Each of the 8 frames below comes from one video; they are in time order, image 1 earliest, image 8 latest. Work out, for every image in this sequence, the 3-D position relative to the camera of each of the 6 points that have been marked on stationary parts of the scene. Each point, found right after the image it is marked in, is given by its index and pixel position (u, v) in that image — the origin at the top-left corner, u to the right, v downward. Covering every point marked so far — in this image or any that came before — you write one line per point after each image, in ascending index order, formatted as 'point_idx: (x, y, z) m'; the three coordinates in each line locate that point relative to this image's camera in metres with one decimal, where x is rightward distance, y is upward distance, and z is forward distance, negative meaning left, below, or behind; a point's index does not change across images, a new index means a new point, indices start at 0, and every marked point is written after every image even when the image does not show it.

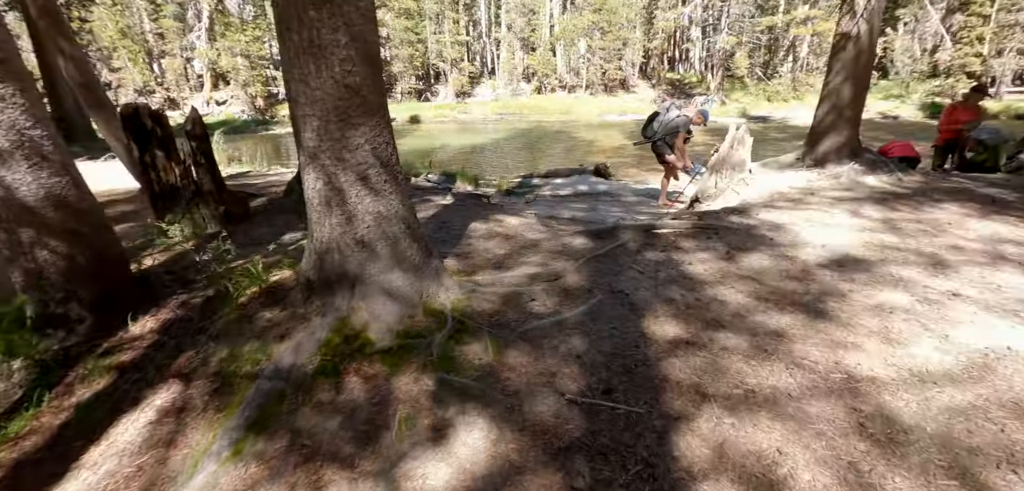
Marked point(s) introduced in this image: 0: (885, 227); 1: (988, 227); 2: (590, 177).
0: (+4.0, +0.2, +5.0) m
1: (+4.9, +0.2, +4.9) m
2: (+2.1, +1.9, +13.0) m
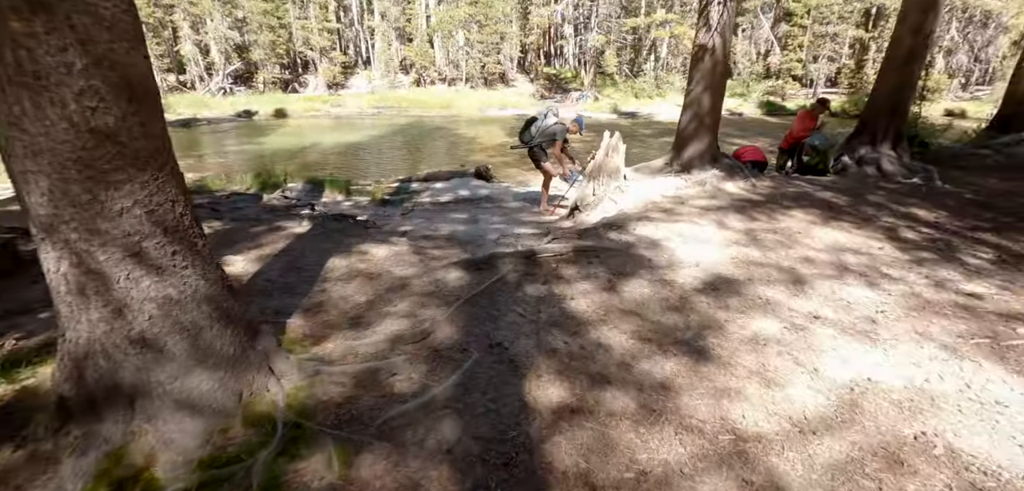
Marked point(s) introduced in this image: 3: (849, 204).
0: (+2.6, +0.1, +5.3) m
1: (+3.6, +0.1, +5.4) m
2: (-1.1, +1.7, +12.6) m
3: (+4.7, +0.6, +6.6) m
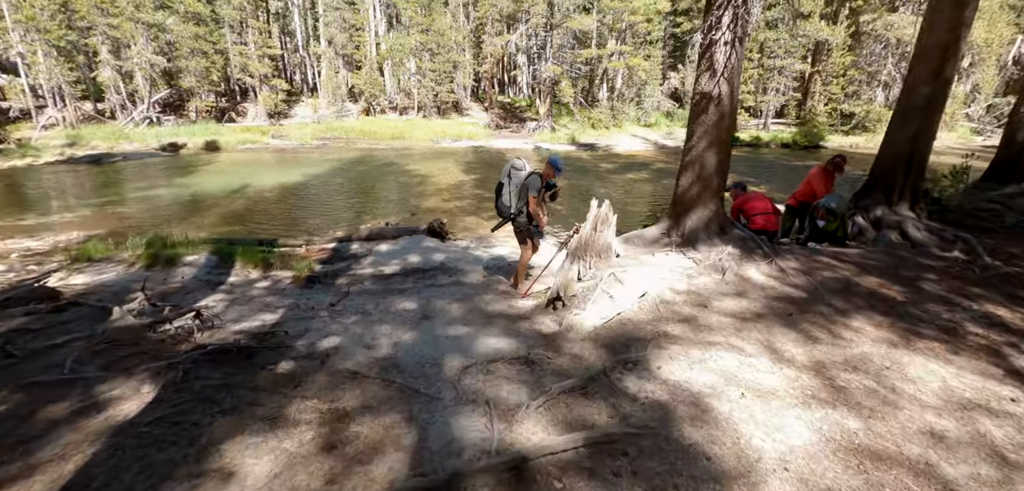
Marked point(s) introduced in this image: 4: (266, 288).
0: (+2.4, -1.1, +3.6) m
1: (+3.4, -1.0, +3.8) m
2: (-2.0, +0.1, +10.6) m
3: (+4.4, -0.6, +5.2) m
4: (-4.0, -0.7, +7.7) m
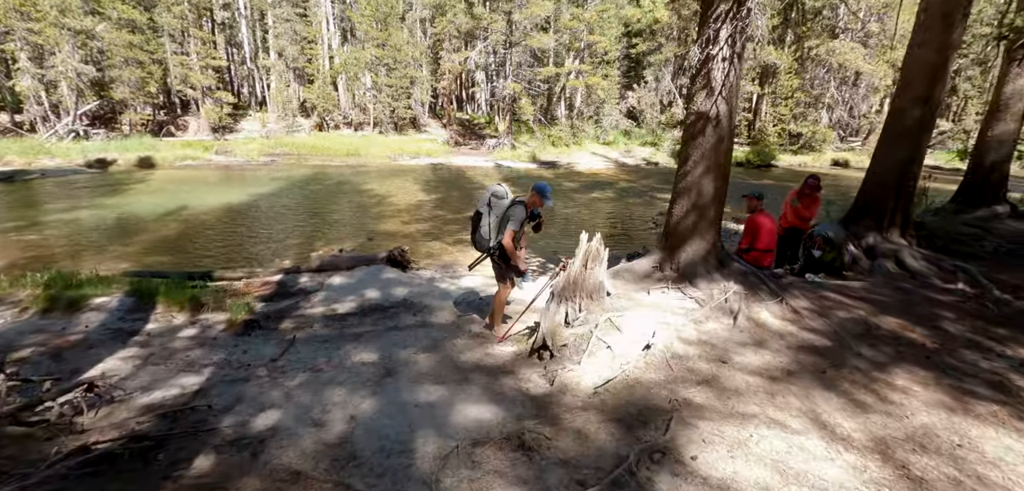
0: (+2.4, -1.4, +2.9) m
1: (+3.3, -1.4, +3.2) m
2: (-2.6, -0.5, +9.6) m
3: (+4.2, -1.0, +4.7) m
4: (-4.3, -1.3, +6.4) m
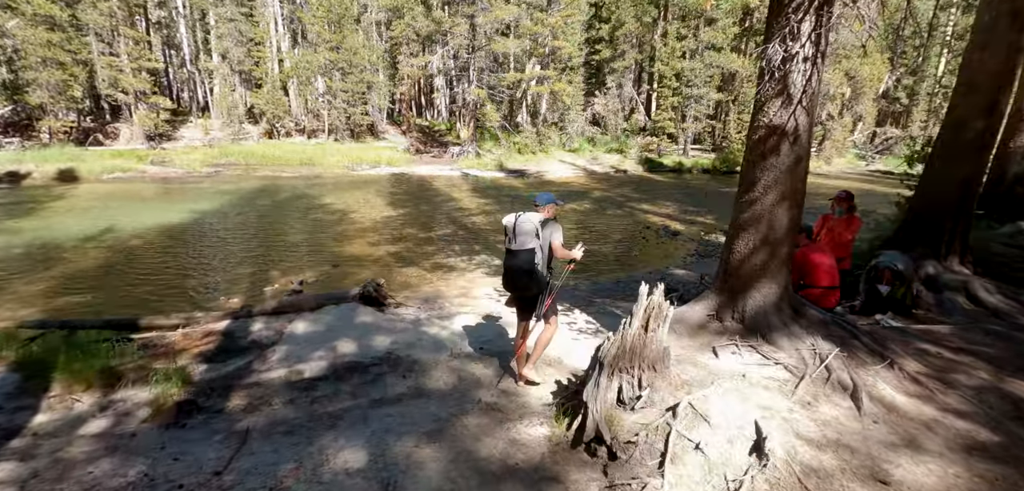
0: (+3.0, -1.9, +1.7) m
1: (+3.9, -1.8, +2.1) m
2: (-2.6, -1.1, +7.9) m
3: (+4.6, -1.4, +3.6) m
4: (-4.0, -1.9, +4.6) m
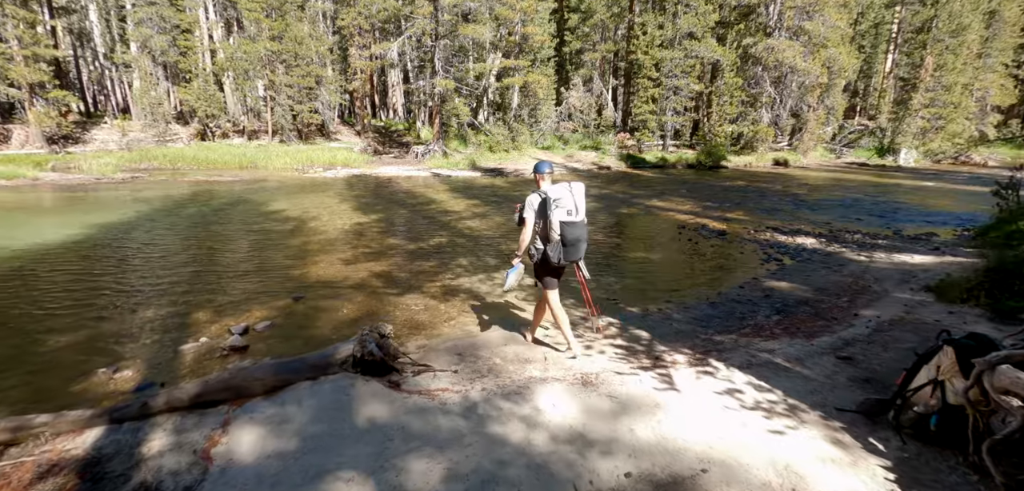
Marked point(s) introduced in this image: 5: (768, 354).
0: (+4.8, -1.9, -1.4) m
1: (+5.6, -1.7, -0.9) m
2: (-1.4, -1.4, +4.3) m
3: (+6.2, -1.3, +0.7) m
4: (-2.5, -2.1, +0.9) m
5: (+3.0, -1.3, +5.6) m
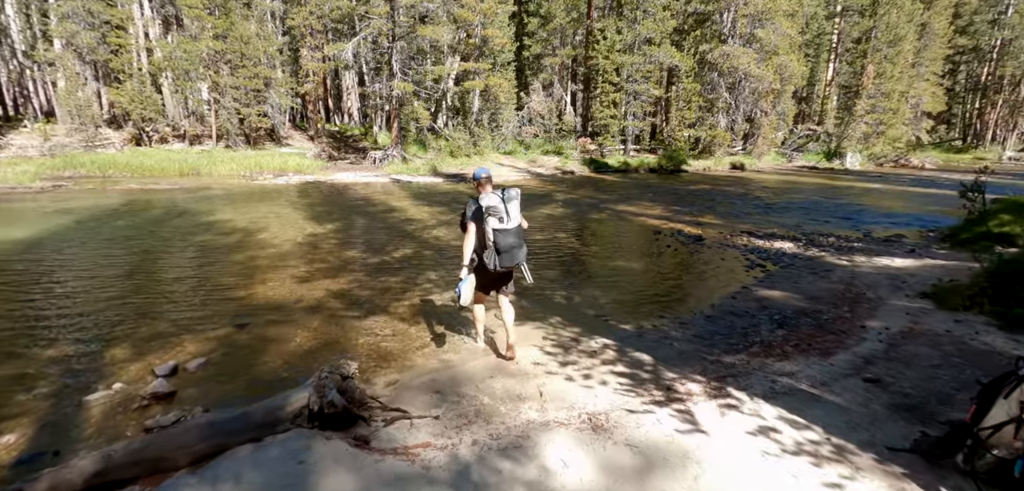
0: (+5.2, -1.9, -1.8) m
1: (+6.1, -1.7, -1.3) m
2: (-1.4, -1.6, +3.3) m
3: (+6.5, -1.3, +0.4) m
4: (-2.2, -2.3, -0.2) m
5: (+2.9, -1.4, +5.0) m
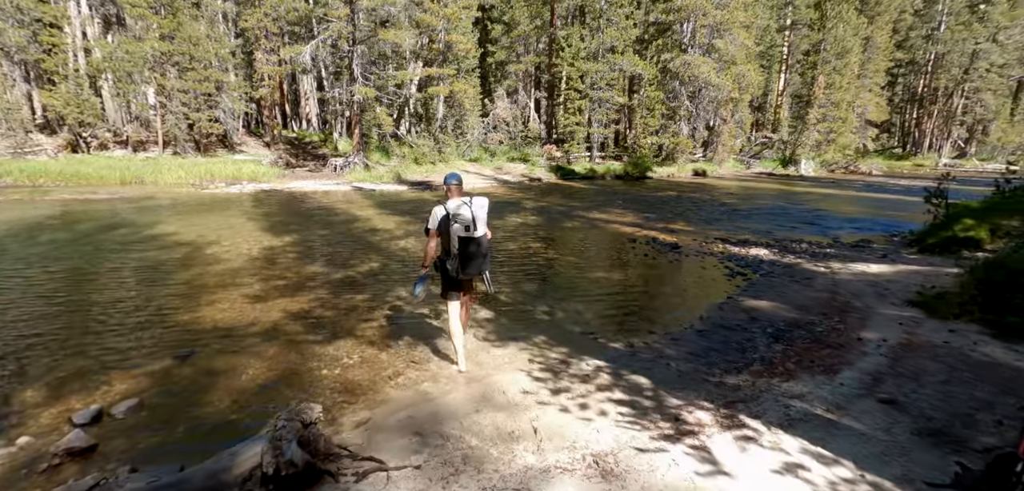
0: (+5.6, -1.8, -2.0) m
1: (+6.4, -1.7, -1.4) m
2: (-1.3, -1.7, +2.6) m
3: (+6.7, -1.3, +0.3) m
4: (-1.9, -2.4, -0.9) m
5: (+2.8, -1.5, +4.6) m
